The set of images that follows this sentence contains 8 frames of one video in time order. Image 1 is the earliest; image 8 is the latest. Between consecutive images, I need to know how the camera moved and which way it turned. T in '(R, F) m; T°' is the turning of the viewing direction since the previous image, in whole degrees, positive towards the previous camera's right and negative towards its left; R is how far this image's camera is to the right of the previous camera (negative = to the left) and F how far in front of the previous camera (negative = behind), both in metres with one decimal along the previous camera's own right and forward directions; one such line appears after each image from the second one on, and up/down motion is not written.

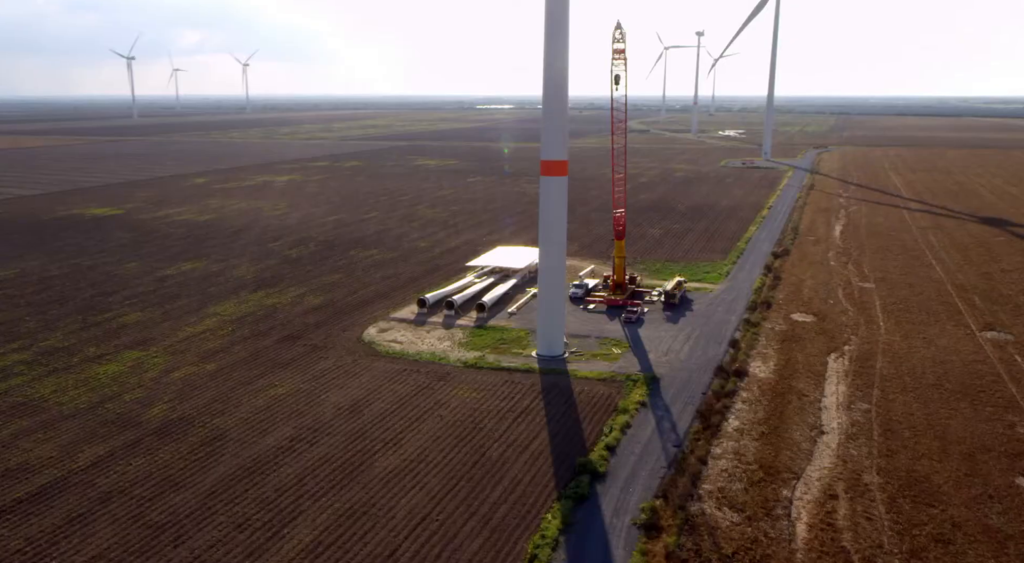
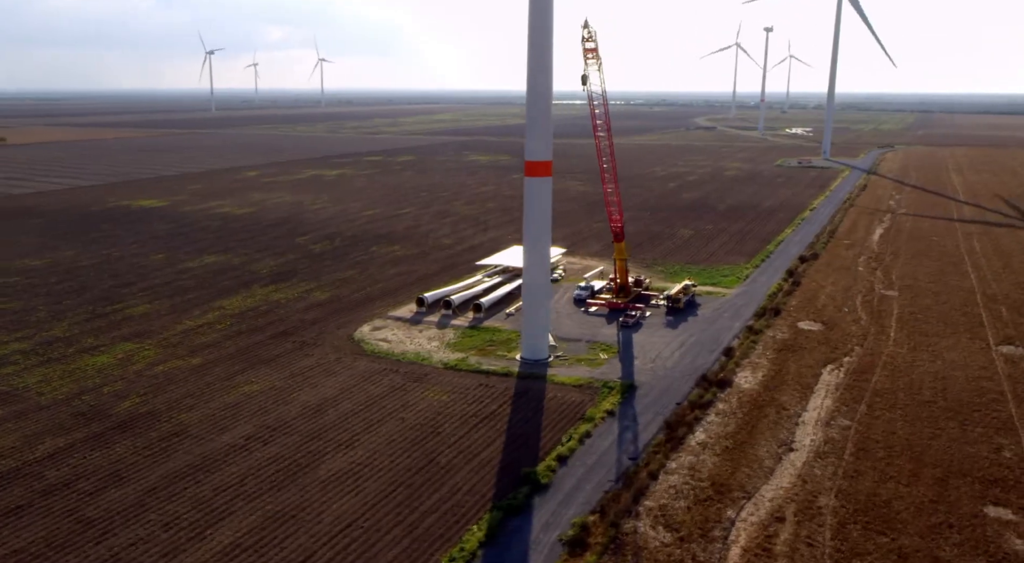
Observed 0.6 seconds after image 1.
(+2.7, +0.6) m; -5°
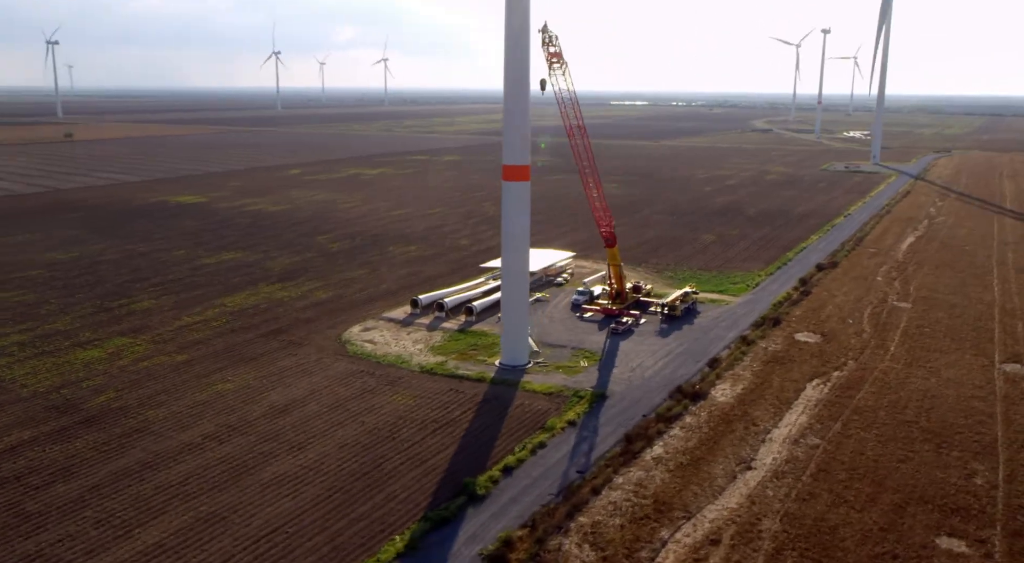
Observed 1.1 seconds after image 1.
(+2.5, +0.4) m; -4°
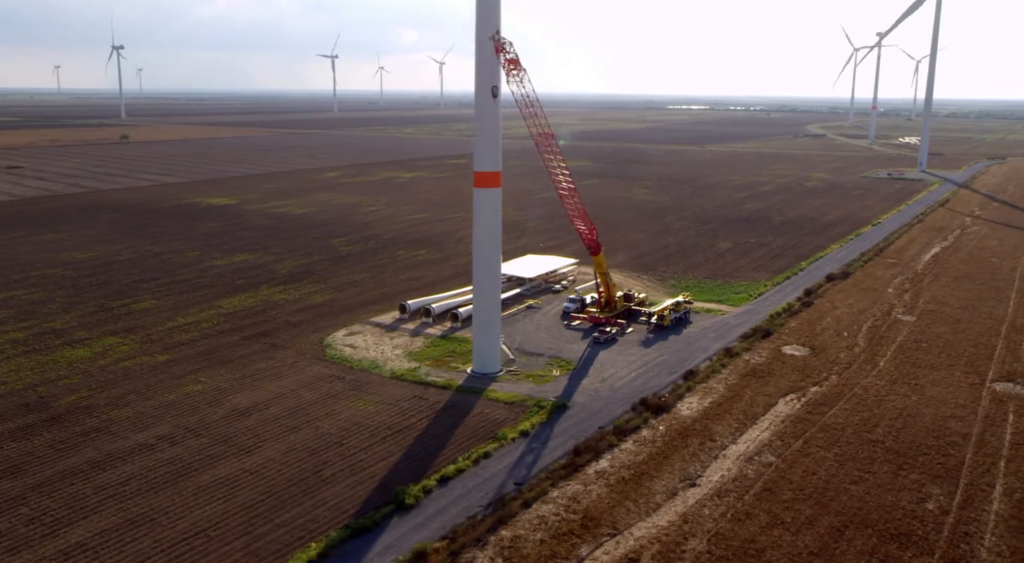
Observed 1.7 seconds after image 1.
(+2.6, +0.3) m; -4°
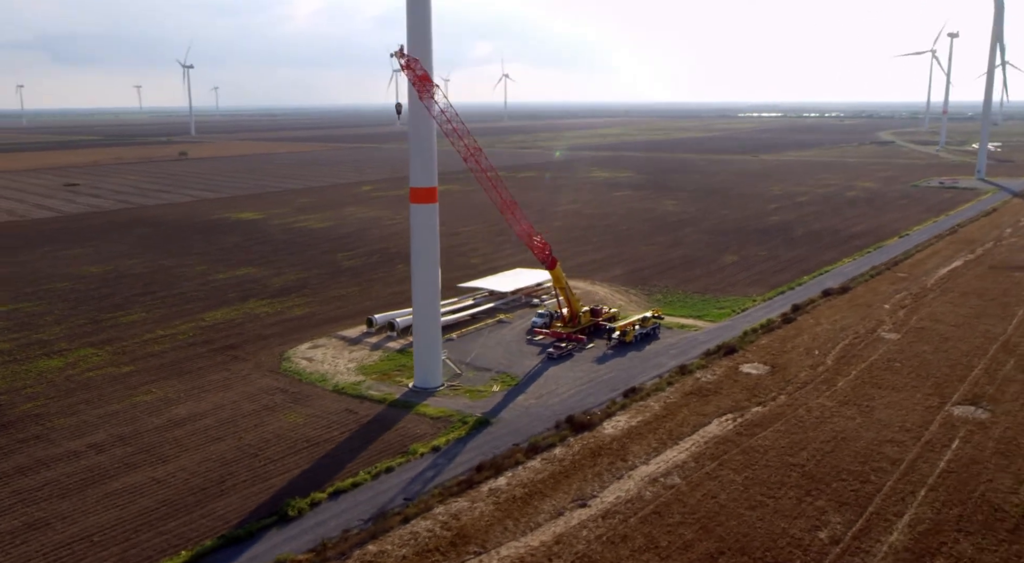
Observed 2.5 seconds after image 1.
(+4.1, +0.3) m; -5°
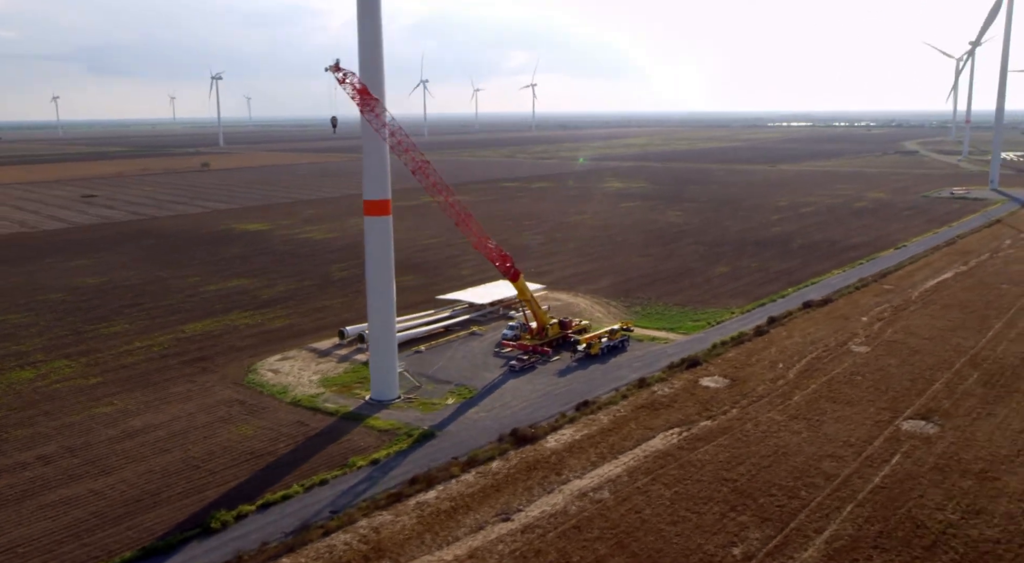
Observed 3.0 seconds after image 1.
(+2.4, -0.2) m; -2°
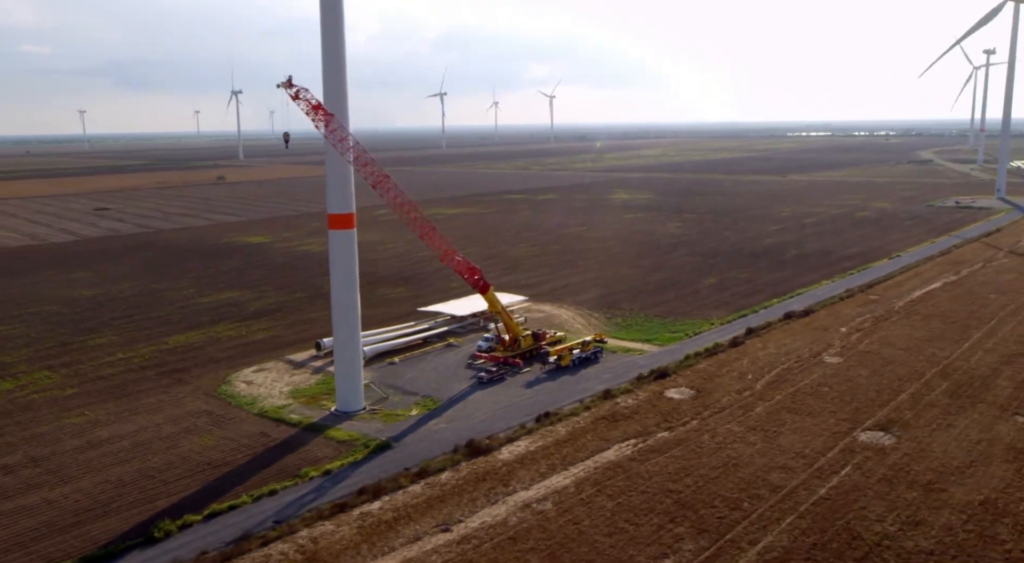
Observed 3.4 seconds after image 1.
(+1.8, -0.2) m; -1°
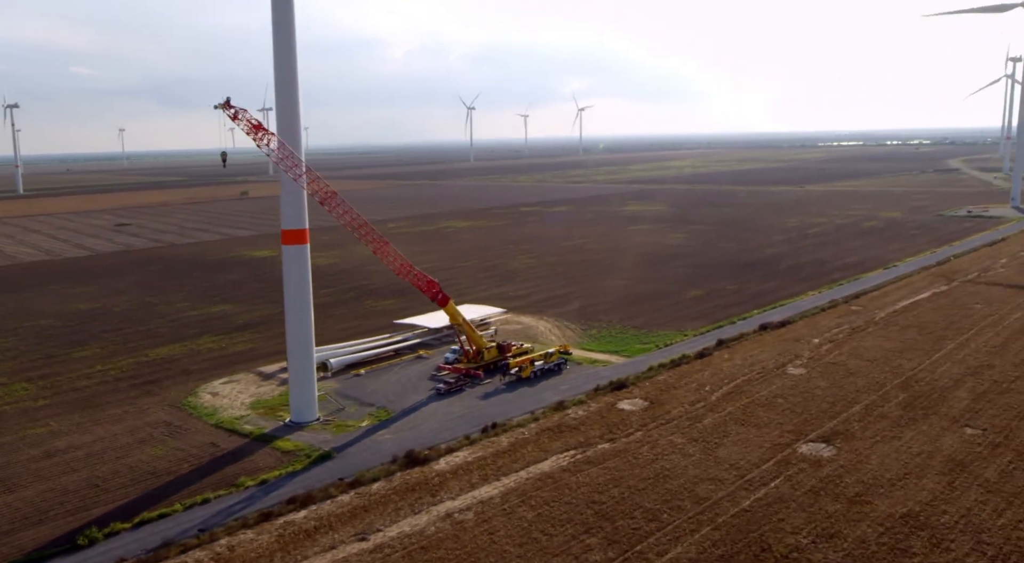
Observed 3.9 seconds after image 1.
(+2.7, -0.2) m; -2°
